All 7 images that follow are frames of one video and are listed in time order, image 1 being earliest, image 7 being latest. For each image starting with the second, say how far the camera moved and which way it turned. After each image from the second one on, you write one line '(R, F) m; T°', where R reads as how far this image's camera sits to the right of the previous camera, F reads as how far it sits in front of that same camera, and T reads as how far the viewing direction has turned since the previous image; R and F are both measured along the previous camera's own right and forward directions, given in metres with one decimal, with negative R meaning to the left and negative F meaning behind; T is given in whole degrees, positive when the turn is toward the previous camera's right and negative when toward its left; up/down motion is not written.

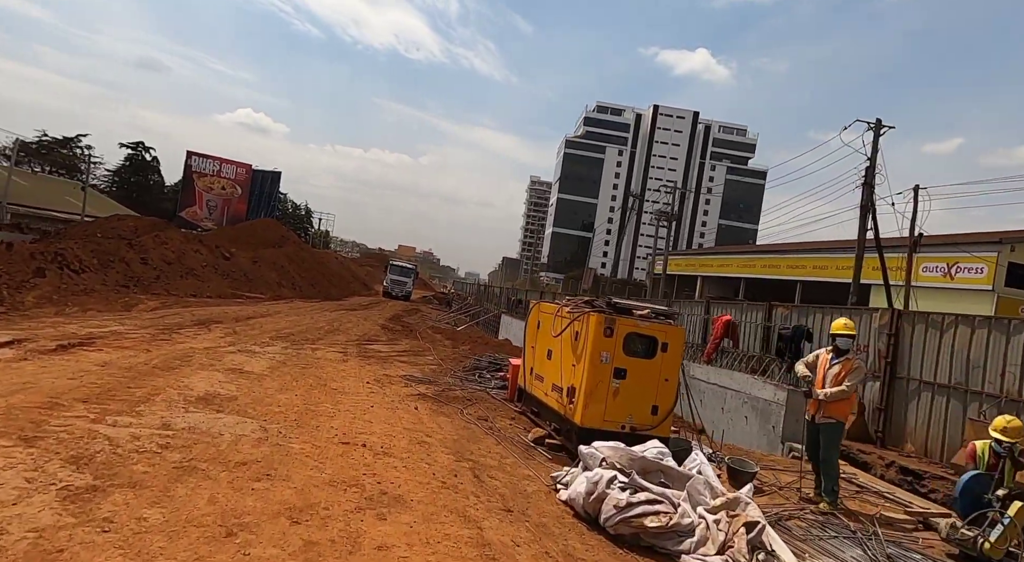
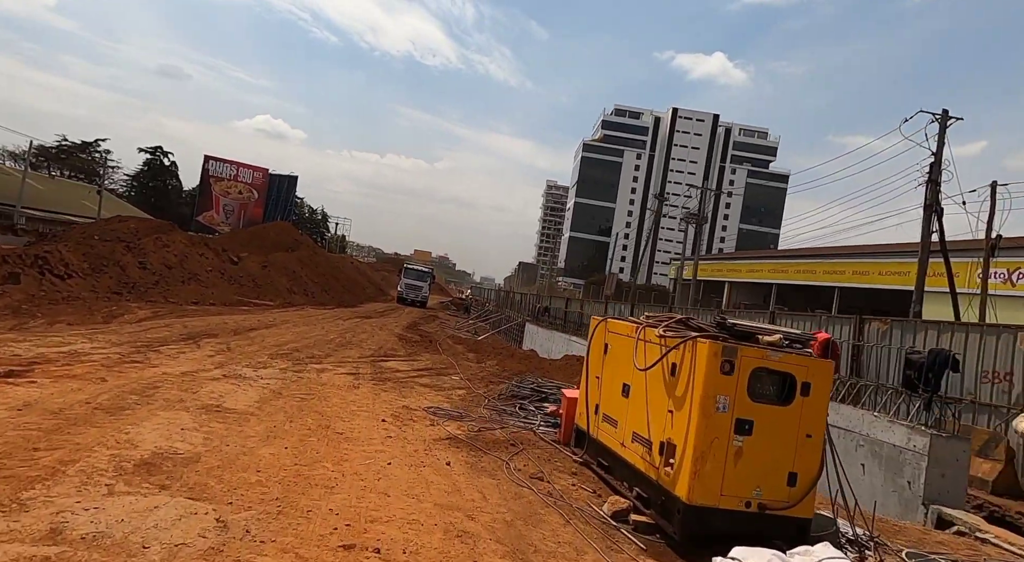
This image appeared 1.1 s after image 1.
(-0.5, +2.4) m; -1°
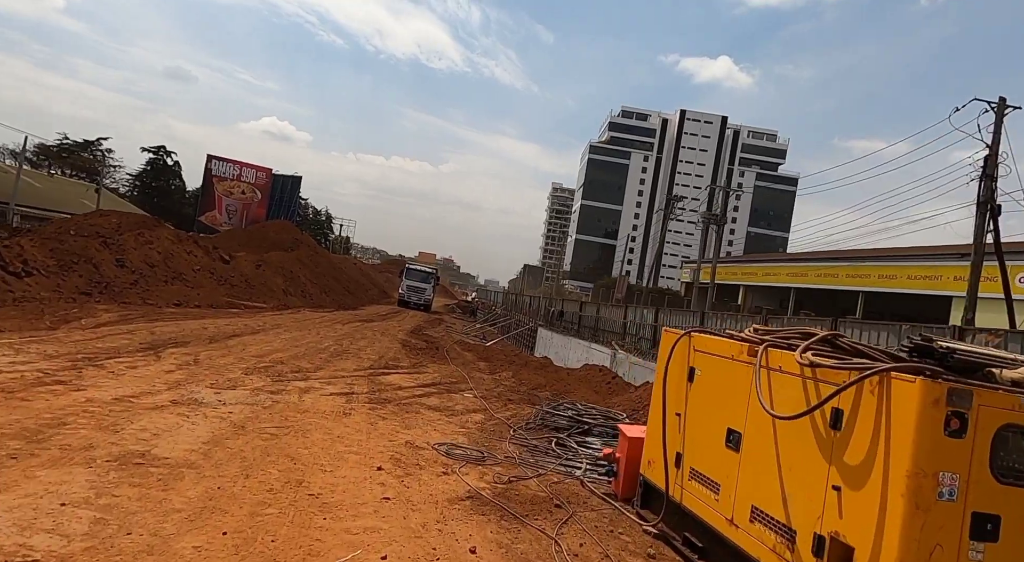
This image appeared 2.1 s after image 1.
(-0.4, +2.3) m; 0°
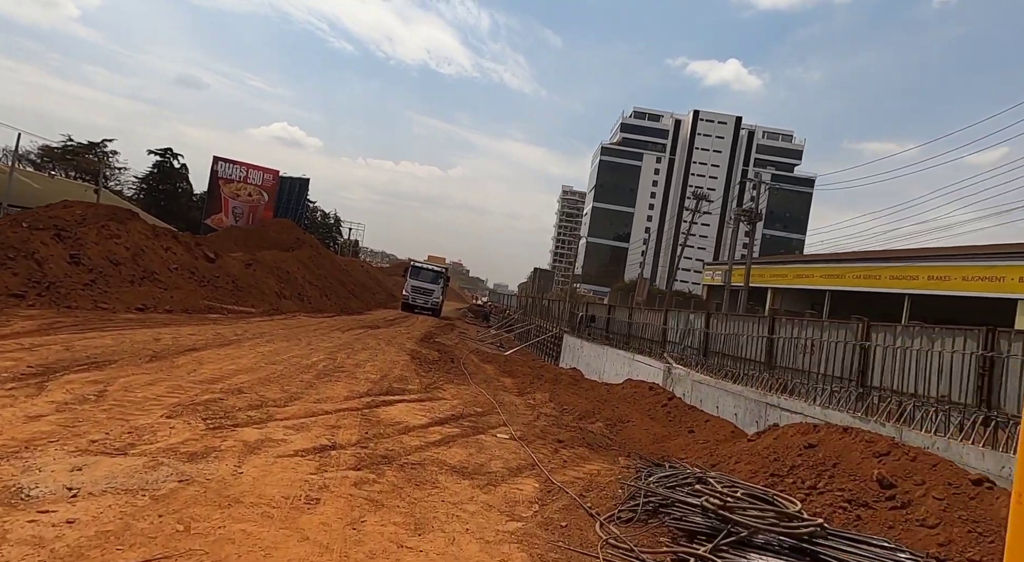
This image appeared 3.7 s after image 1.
(-0.6, +3.7) m; -1°
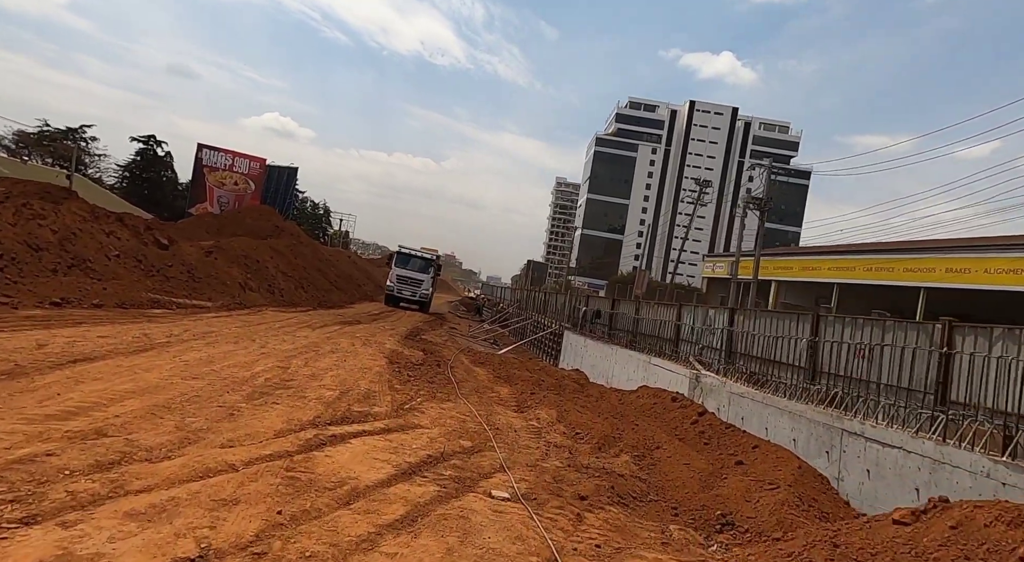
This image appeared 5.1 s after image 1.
(-0.1, +3.0) m; +1°
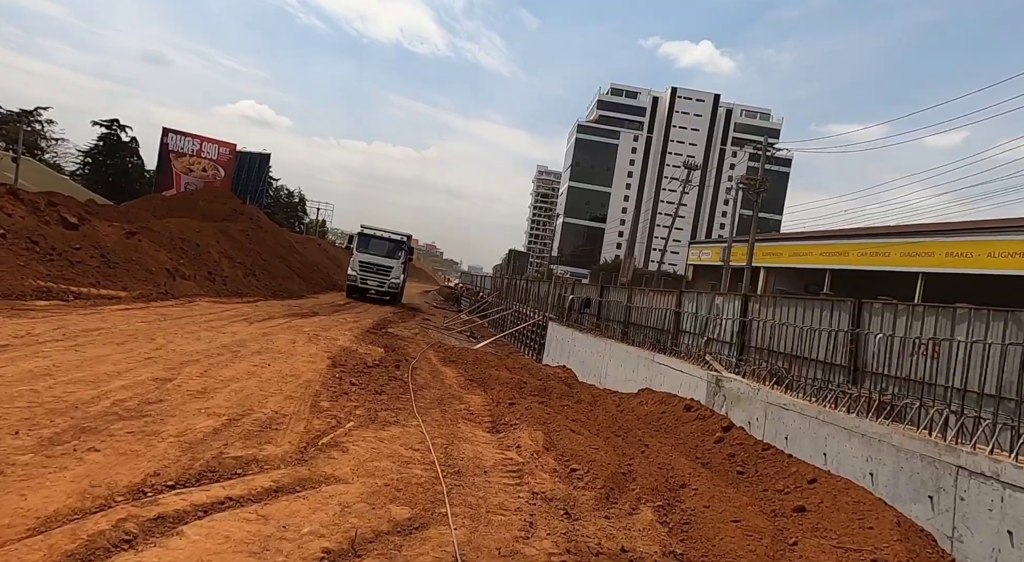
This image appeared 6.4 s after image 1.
(+0.1, +3.1) m; +2°
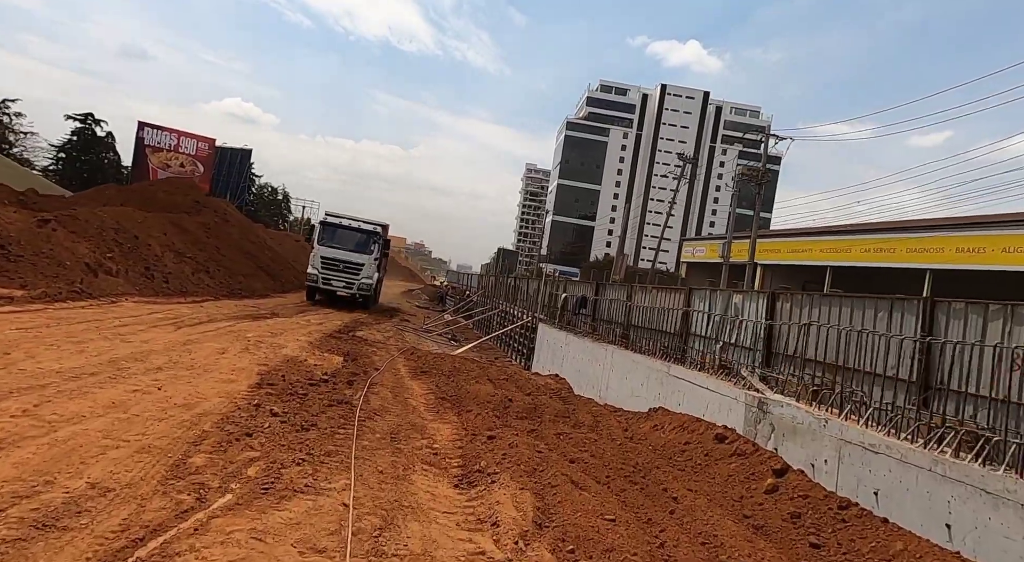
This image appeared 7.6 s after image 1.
(+0.1, +2.9) m; +1°
